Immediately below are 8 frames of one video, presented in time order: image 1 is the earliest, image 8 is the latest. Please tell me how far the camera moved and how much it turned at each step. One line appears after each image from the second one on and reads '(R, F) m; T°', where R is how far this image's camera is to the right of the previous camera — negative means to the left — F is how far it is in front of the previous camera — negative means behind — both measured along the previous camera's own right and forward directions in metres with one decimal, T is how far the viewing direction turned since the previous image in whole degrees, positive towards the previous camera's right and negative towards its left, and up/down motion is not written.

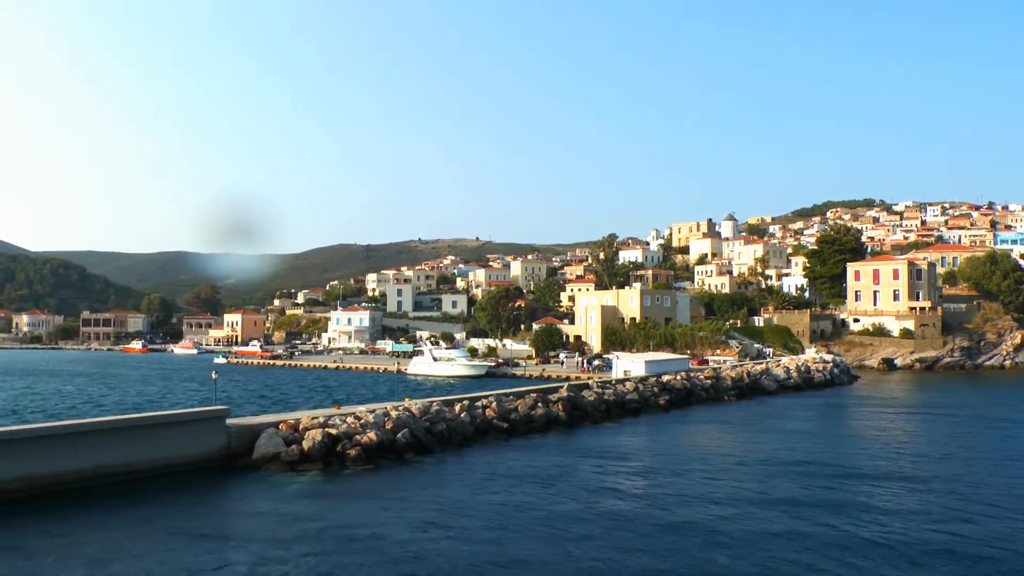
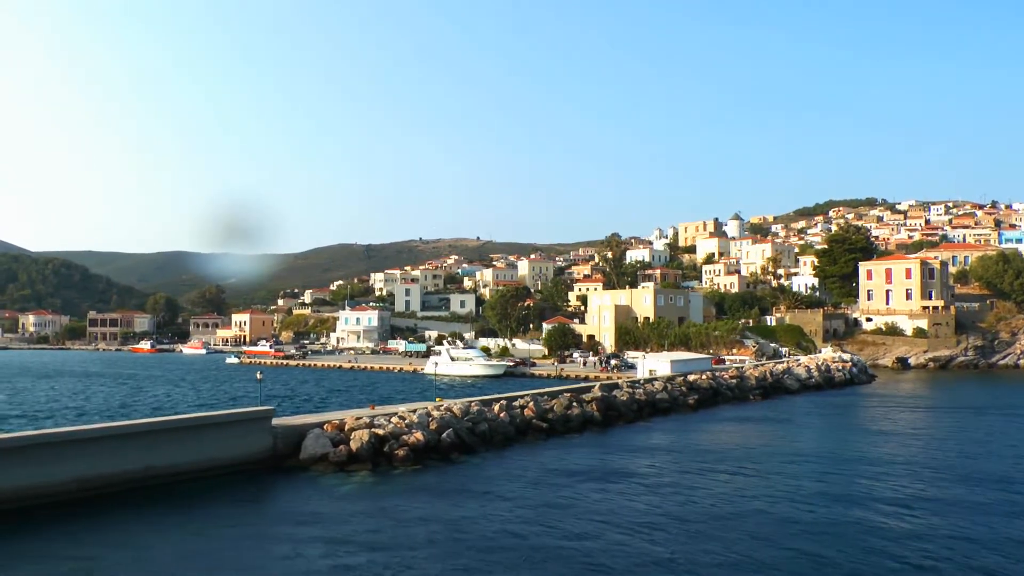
(-1.3, +0.1) m; 0°
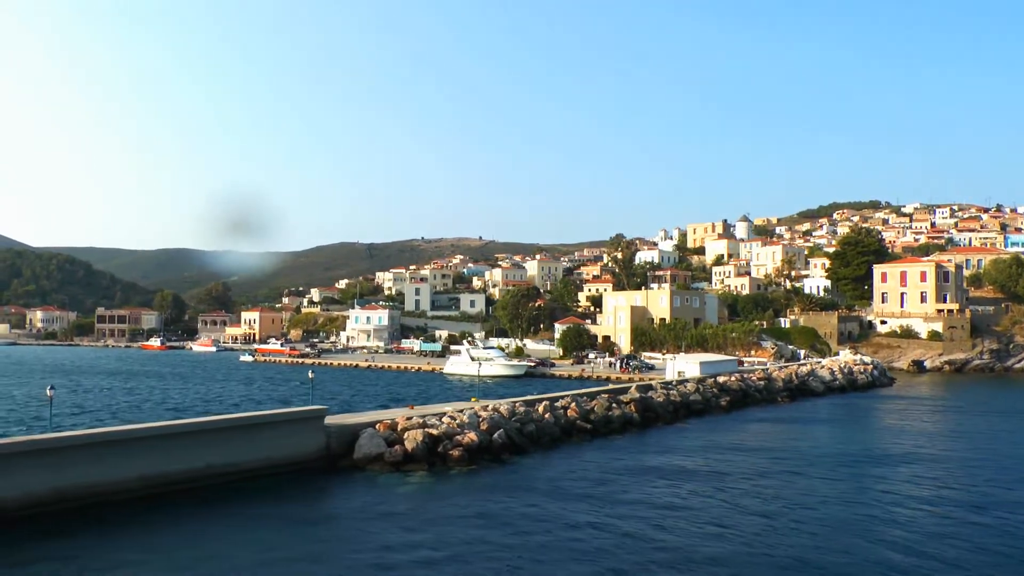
(-1.5, 0.0) m; 0°
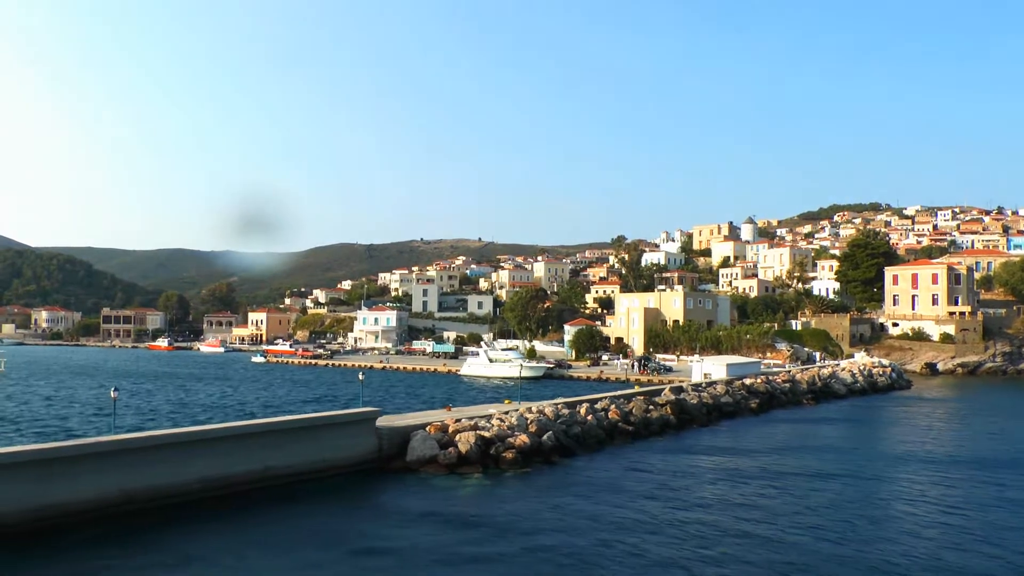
(-1.5, 0.0) m; 0°
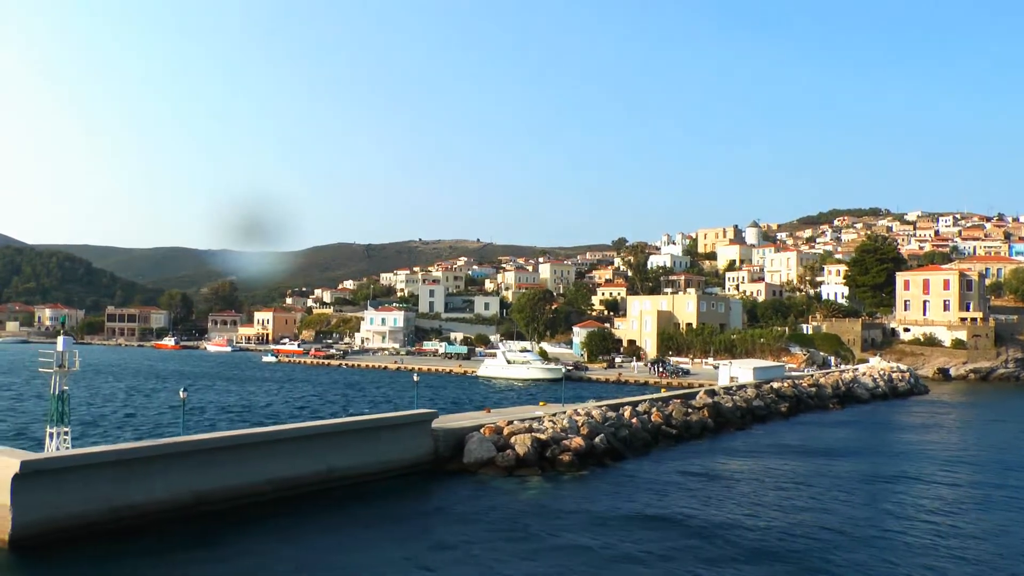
(-1.6, +0.1) m; 0°
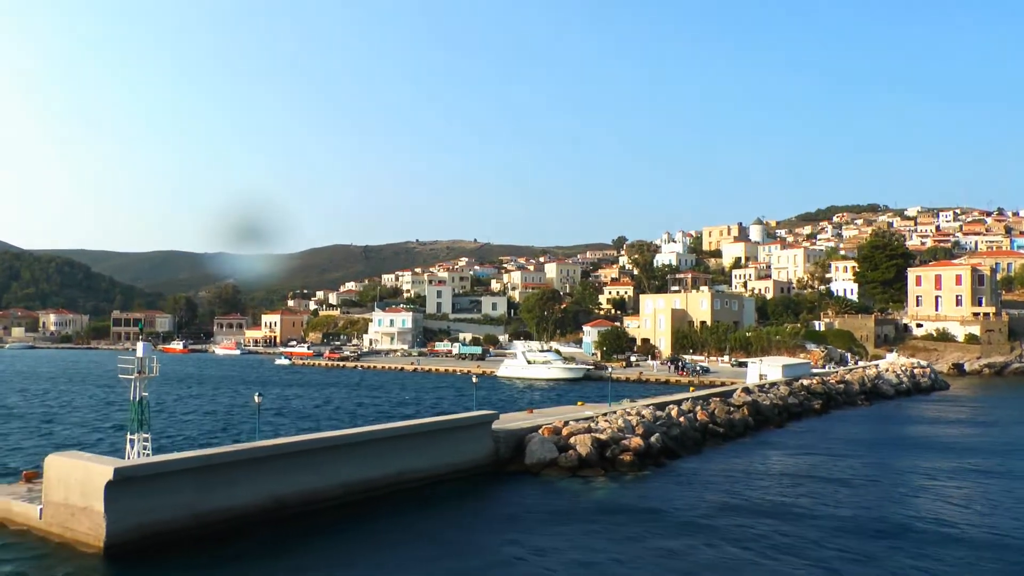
(-1.6, +0.1) m; 0°
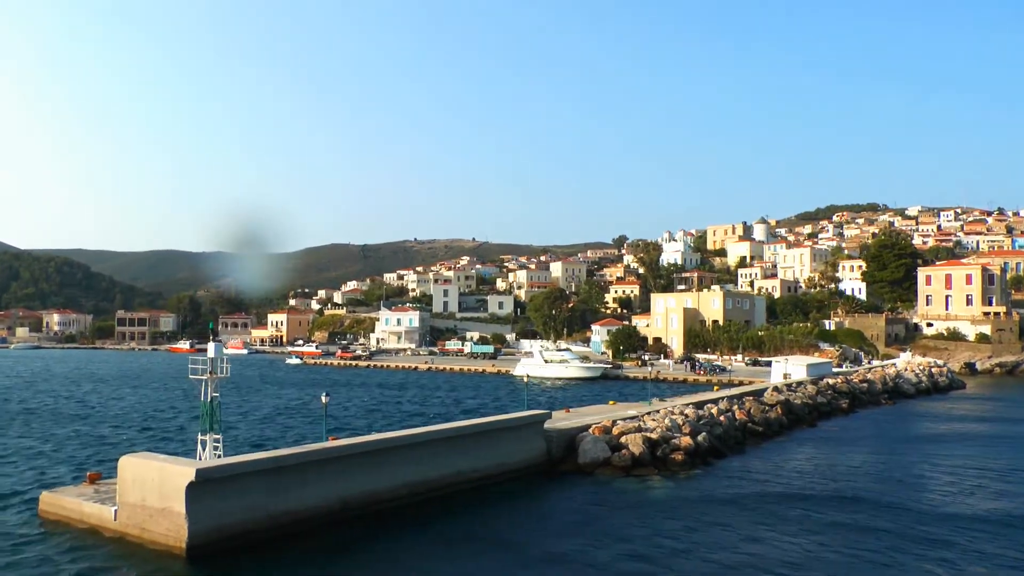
(-1.4, +0.1) m; 0°
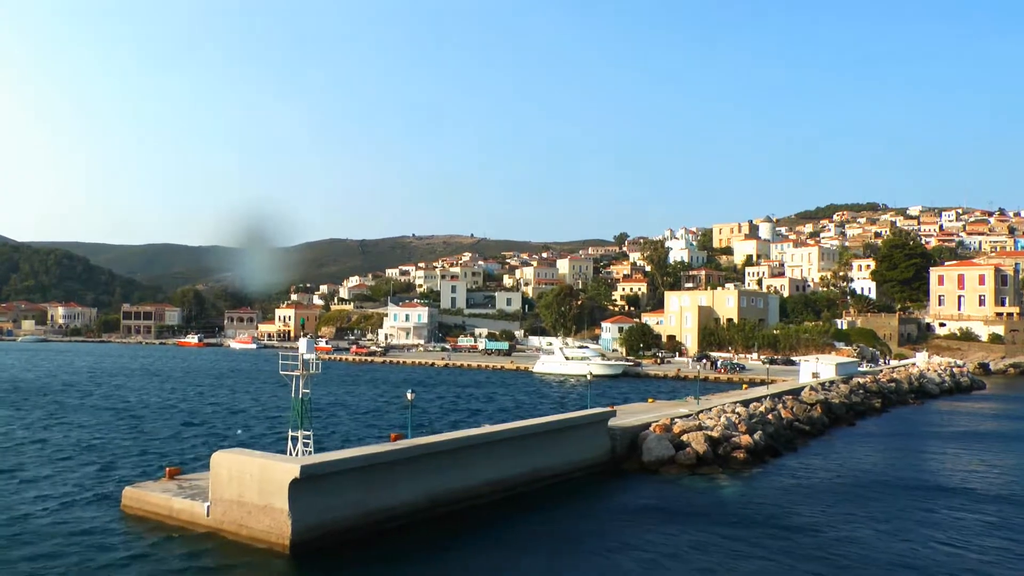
(-1.8, +0.1) m; 0°
